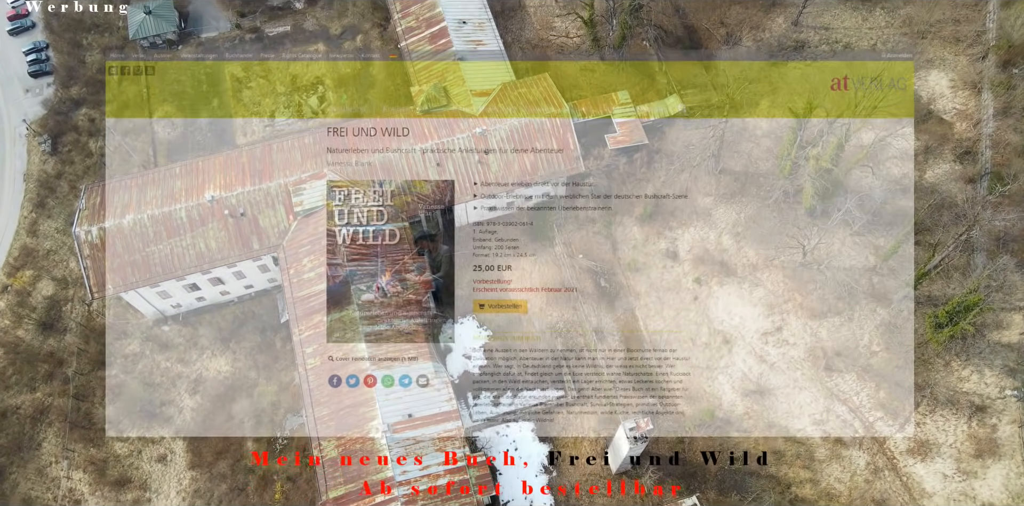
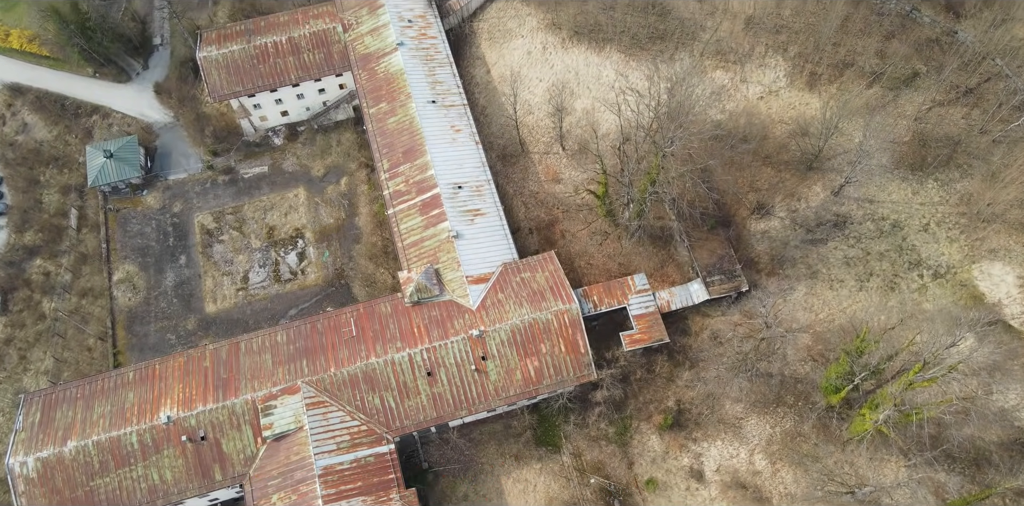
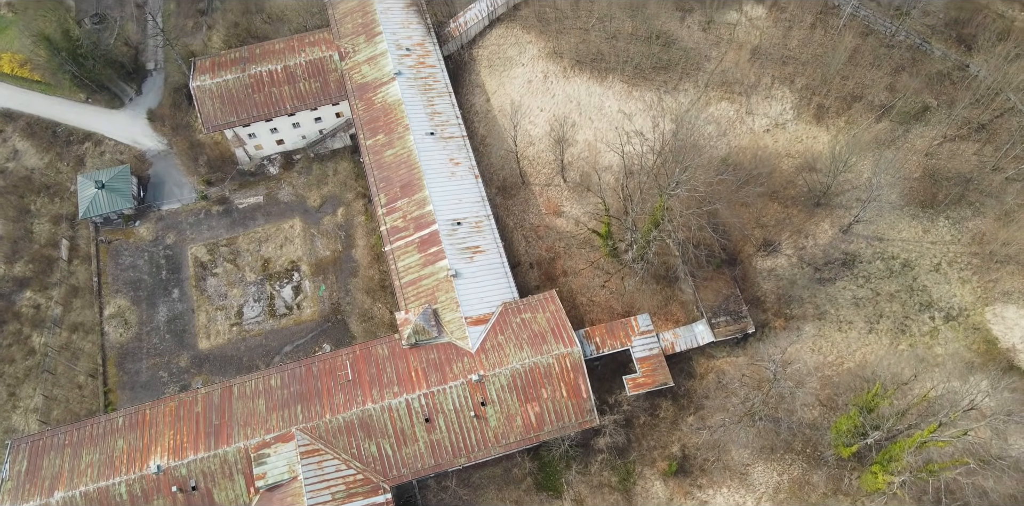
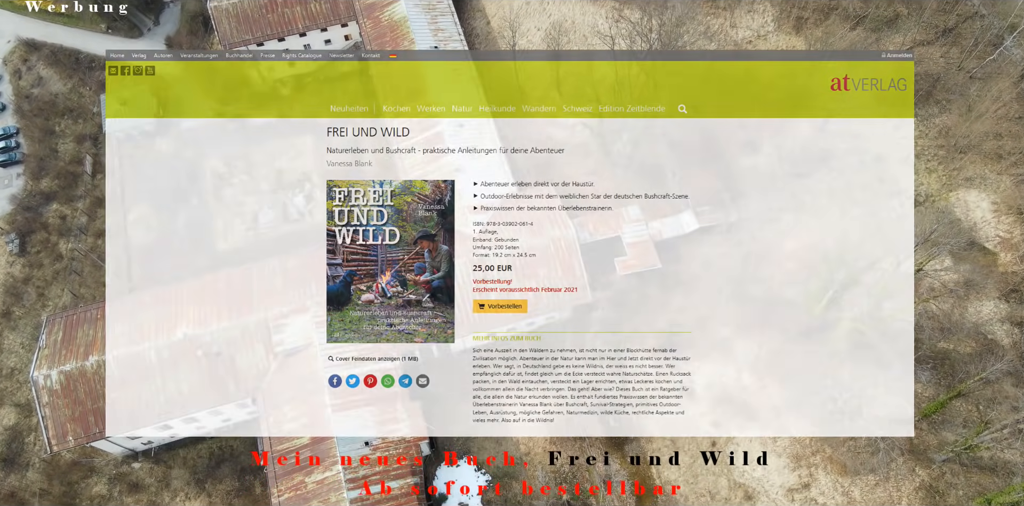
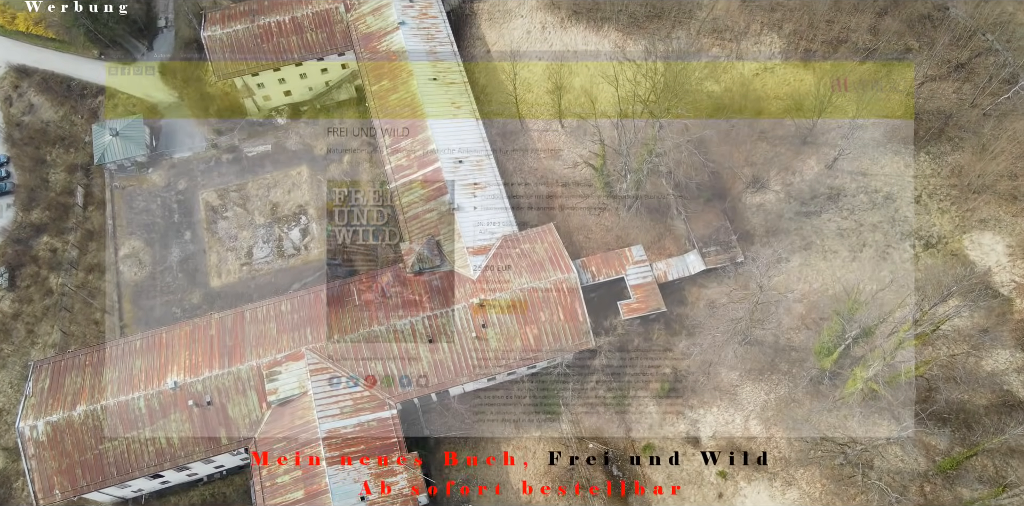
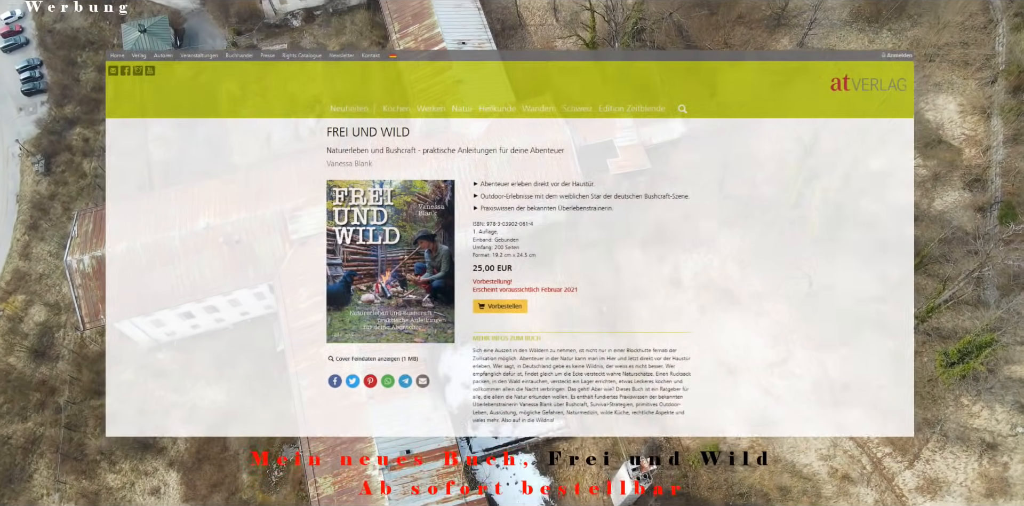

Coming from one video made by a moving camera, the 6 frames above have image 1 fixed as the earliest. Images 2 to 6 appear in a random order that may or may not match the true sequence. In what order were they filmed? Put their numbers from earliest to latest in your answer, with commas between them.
6, 4, 5, 2, 3
